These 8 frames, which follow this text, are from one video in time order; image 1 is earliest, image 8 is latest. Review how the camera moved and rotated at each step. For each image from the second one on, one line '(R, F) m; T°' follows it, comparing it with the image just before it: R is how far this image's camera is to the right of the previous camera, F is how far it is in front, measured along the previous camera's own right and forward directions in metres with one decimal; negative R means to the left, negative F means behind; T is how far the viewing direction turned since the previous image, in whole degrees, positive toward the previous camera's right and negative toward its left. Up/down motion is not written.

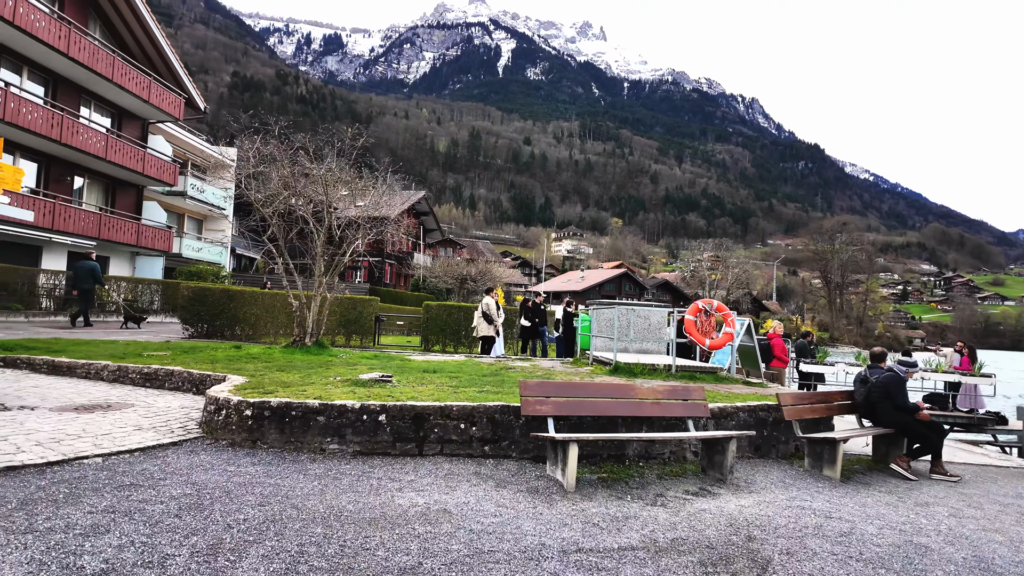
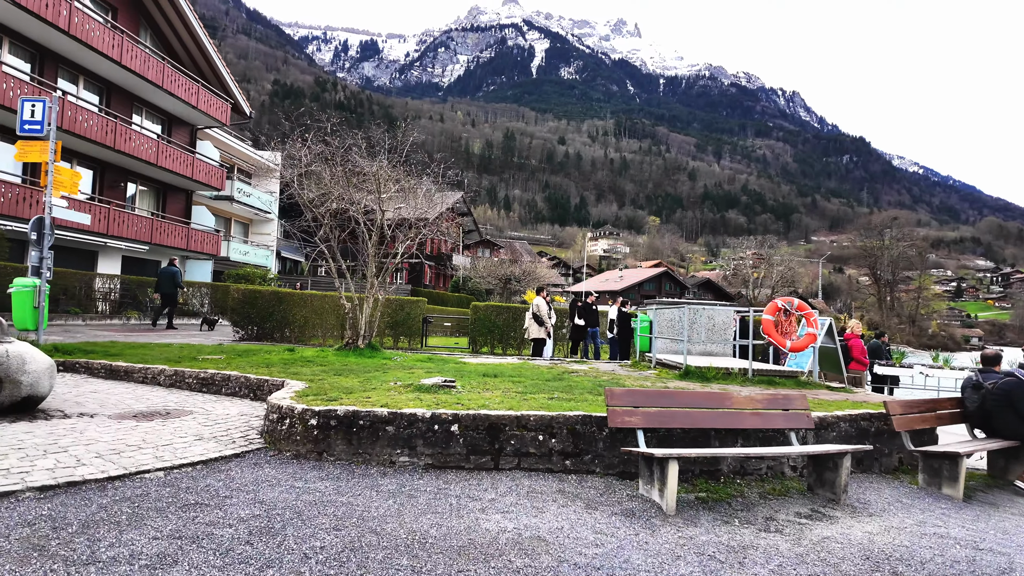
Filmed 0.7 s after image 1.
(-0.4, +0.4) m; -3°
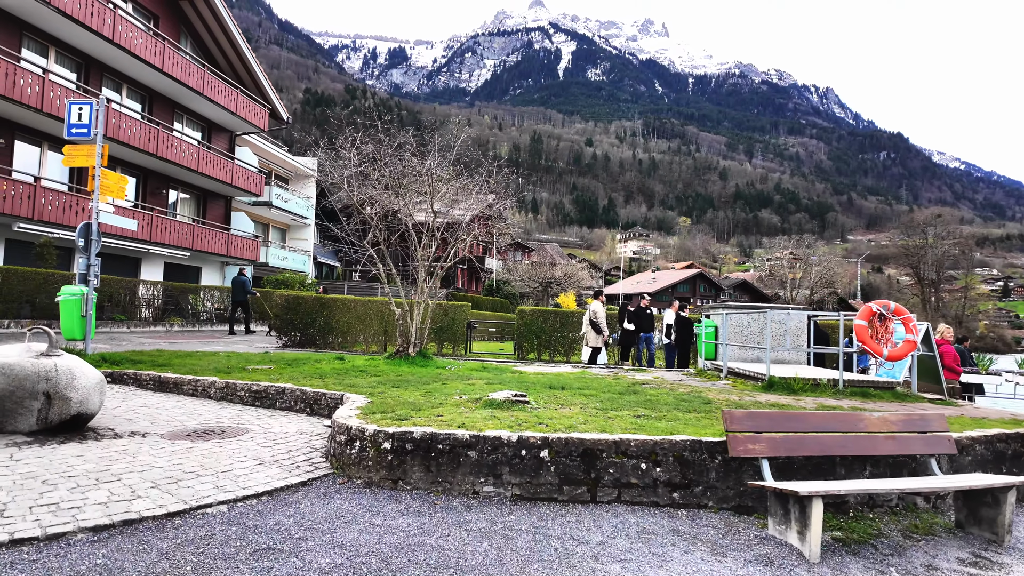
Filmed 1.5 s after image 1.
(-0.5, +0.5) m; -3°
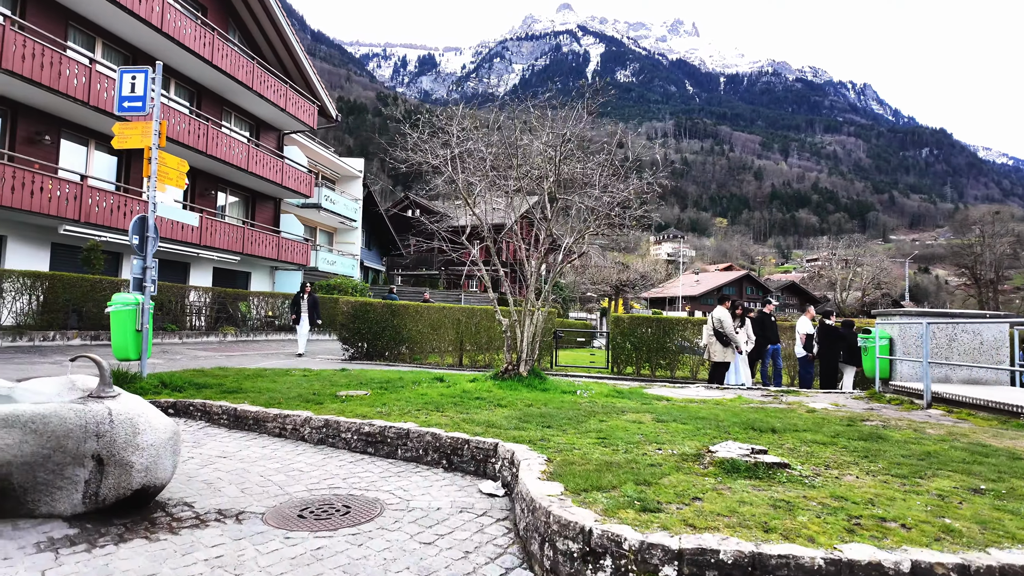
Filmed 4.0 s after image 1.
(-1.4, +1.7) m; -3°
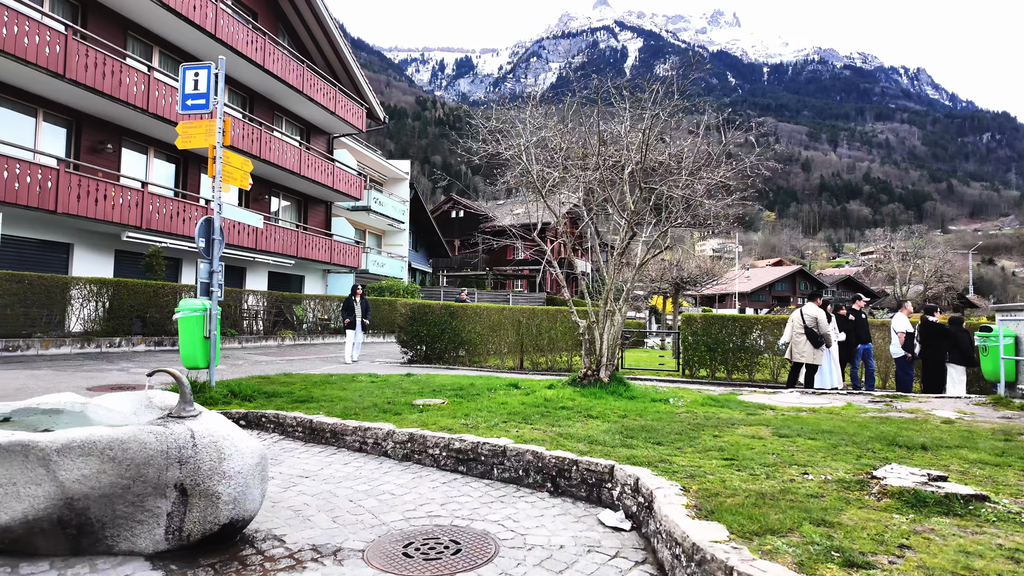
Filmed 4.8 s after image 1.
(-0.5, +0.5) m; -4°
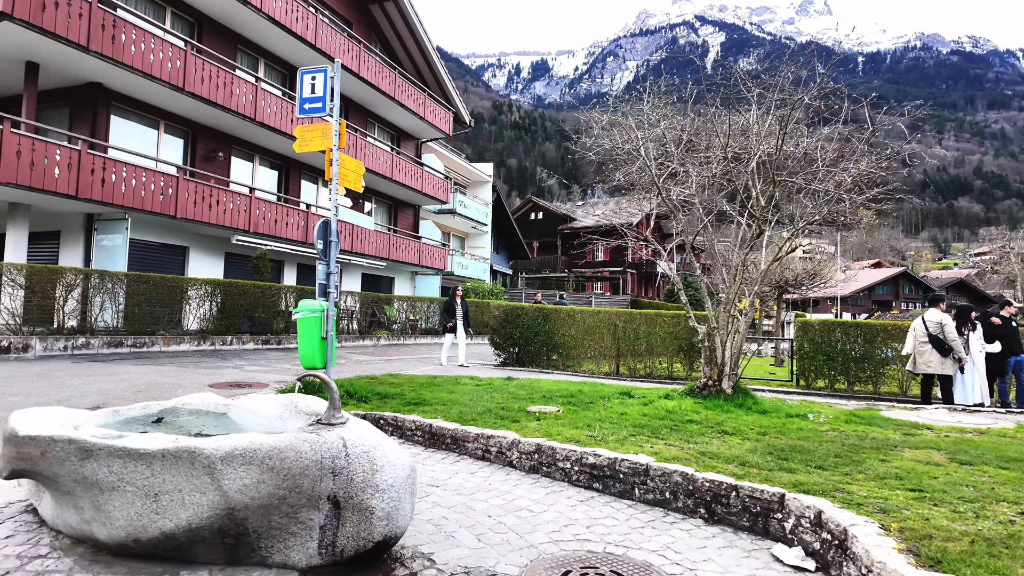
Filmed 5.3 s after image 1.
(-0.4, +0.3) m; -7°
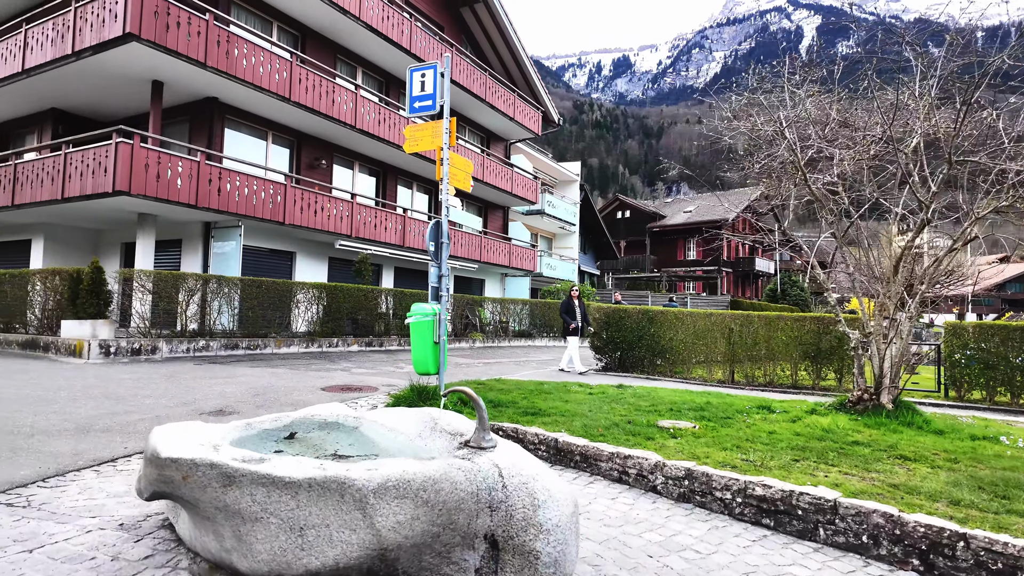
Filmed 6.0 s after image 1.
(-0.4, +0.4) m; -8°
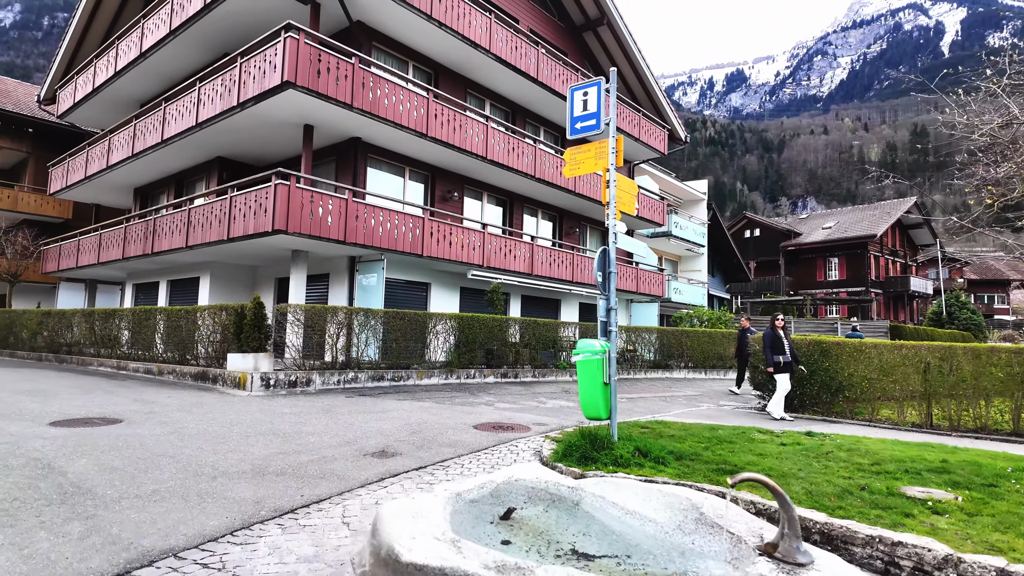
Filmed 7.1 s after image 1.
(-0.6, +0.5) m; -11°
